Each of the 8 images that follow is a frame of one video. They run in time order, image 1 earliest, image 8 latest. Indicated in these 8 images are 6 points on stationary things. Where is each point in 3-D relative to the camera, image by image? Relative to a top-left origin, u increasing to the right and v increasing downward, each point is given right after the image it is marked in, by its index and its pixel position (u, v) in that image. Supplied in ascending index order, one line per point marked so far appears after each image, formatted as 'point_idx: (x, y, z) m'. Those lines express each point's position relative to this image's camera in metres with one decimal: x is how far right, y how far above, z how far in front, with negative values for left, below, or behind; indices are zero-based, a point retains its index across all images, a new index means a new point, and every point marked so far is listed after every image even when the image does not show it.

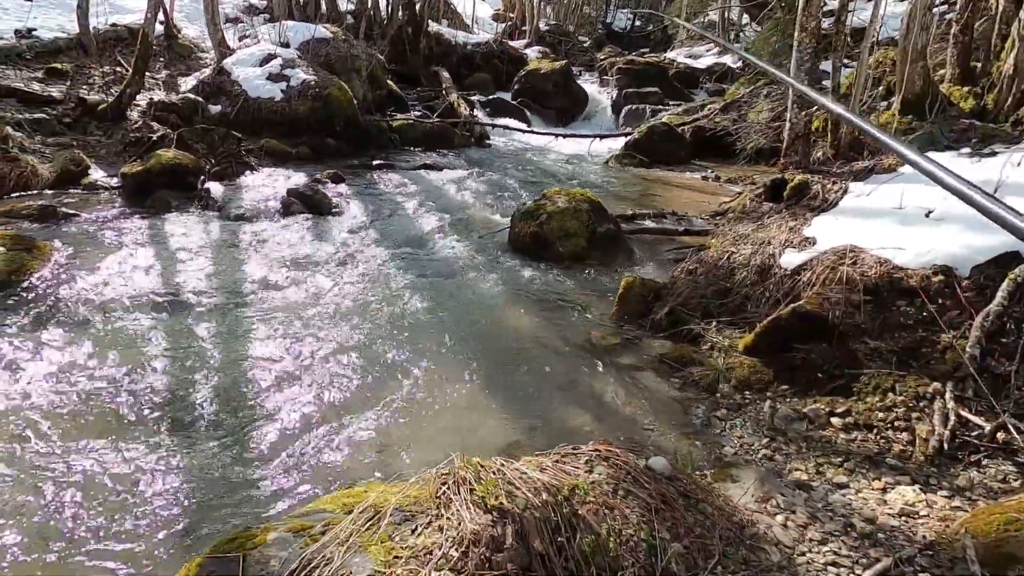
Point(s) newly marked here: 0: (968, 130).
0: (+6.0, +2.1, +7.2) m
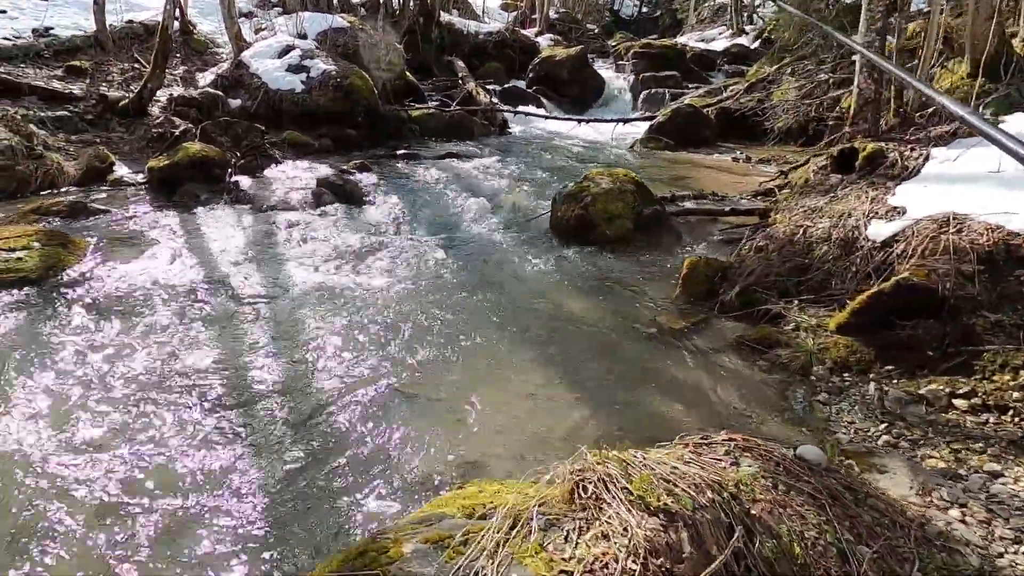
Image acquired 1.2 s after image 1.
0: (+6.6, +2.4, +6.7) m
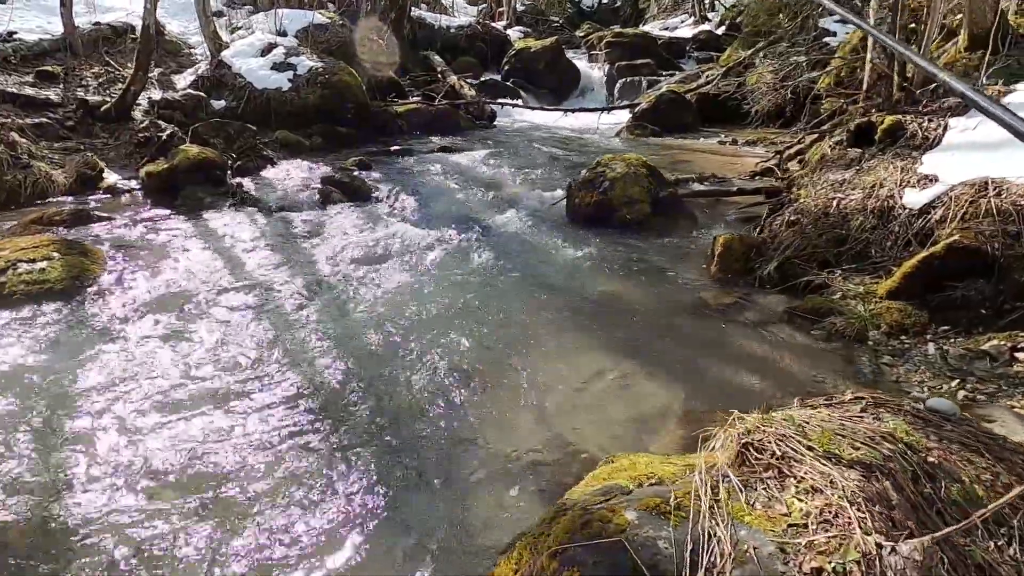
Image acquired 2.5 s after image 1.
0: (+6.9, +3.0, +7.0) m
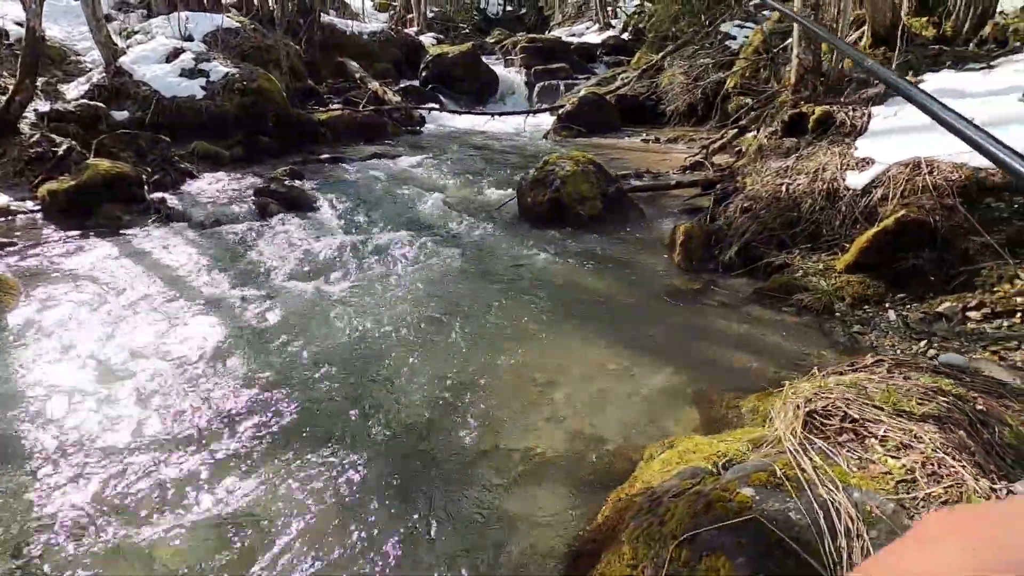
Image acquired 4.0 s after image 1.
0: (+6.2, +3.4, +7.9) m
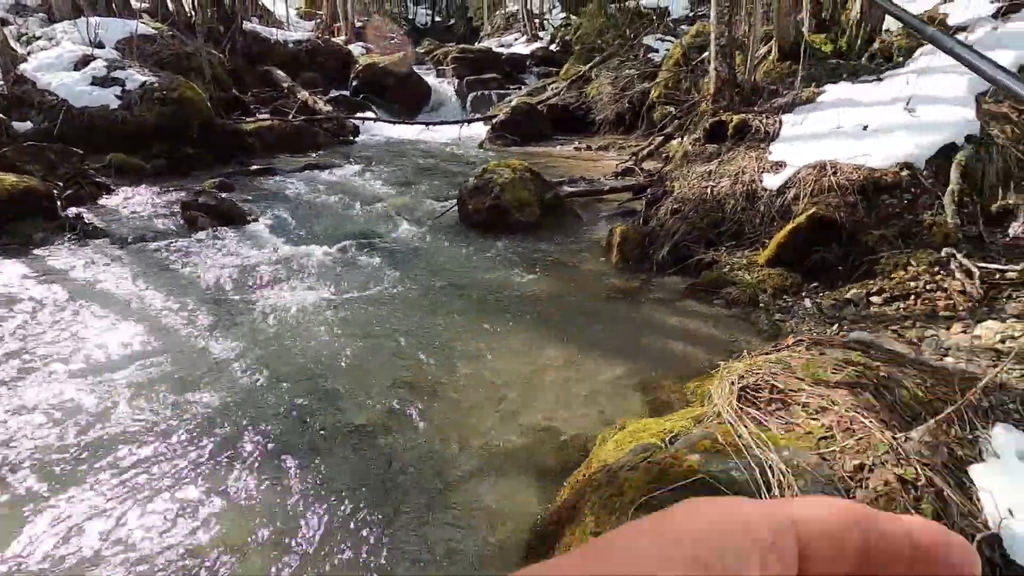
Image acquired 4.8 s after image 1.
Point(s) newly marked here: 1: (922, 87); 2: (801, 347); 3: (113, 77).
0: (+5.3, +3.5, +8.7) m
1: (+5.0, +2.5, +6.7) m
2: (+1.7, -0.3, +3.1) m
3: (-9.2, +4.9, +12.6) m
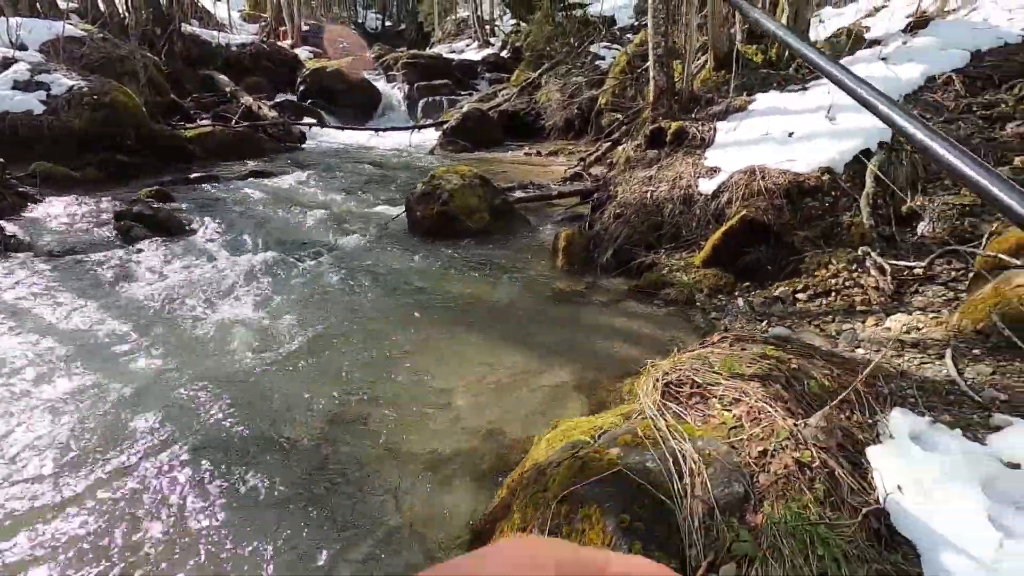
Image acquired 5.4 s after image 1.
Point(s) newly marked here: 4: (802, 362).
0: (+4.4, +3.6, +9.2) m
1: (+4.3, +2.5, +7.1) m
2: (+1.3, -0.3, +3.3) m
3: (-10.4, +4.5, +11.9) m
4: (+1.5, -0.4, +2.9) m
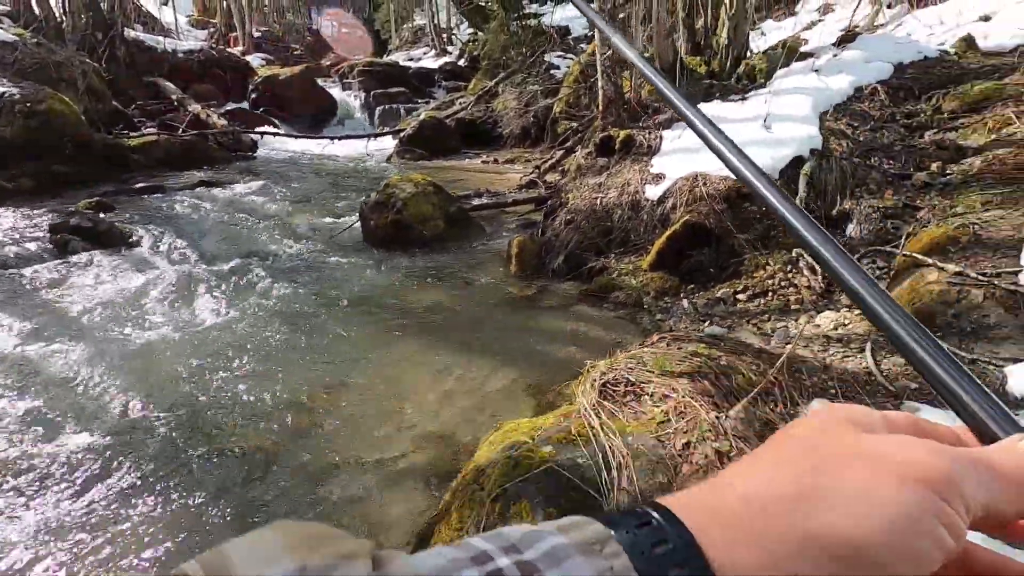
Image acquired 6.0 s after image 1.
0: (+3.5, +3.5, +9.6) m
1: (+3.7, +2.5, +7.5) m
2: (+0.9, -0.3, +3.4) m
3: (-11.4, +4.2, +11.3) m
4: (+1.2, -0.4, +3.0) m
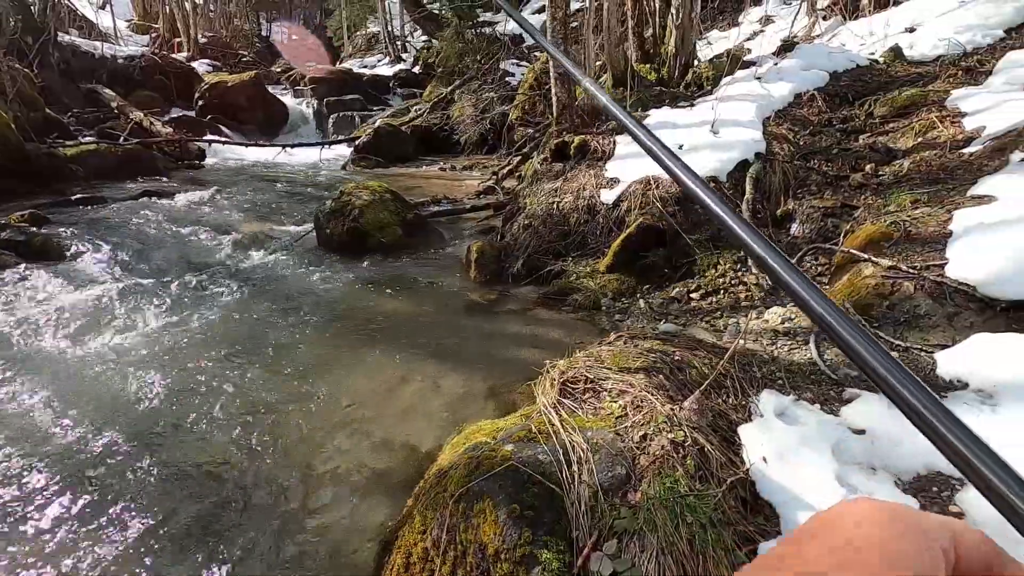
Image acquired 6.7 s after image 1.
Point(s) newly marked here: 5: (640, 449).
0: (+2.7, +3.5, +9.9) m
1: (+3.0, +2.5, +7.8) m
2: (+0.7, -0.3, +3.5) m
3: (-12.3, +3.8, +10.5) m
4: (+1.0, -0.4, +3.1) m
5: (+0.6, -0.7, +2.4) m
